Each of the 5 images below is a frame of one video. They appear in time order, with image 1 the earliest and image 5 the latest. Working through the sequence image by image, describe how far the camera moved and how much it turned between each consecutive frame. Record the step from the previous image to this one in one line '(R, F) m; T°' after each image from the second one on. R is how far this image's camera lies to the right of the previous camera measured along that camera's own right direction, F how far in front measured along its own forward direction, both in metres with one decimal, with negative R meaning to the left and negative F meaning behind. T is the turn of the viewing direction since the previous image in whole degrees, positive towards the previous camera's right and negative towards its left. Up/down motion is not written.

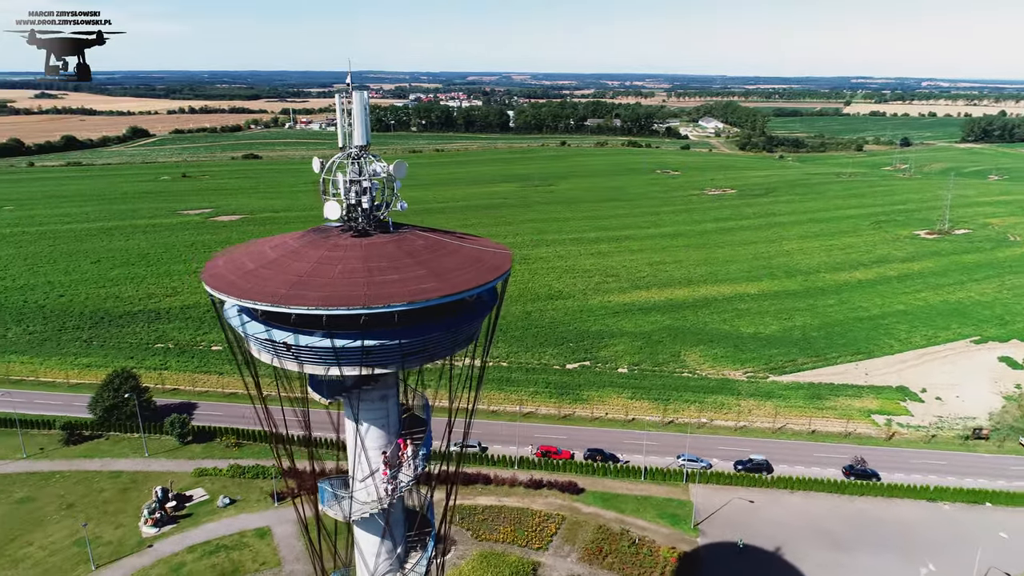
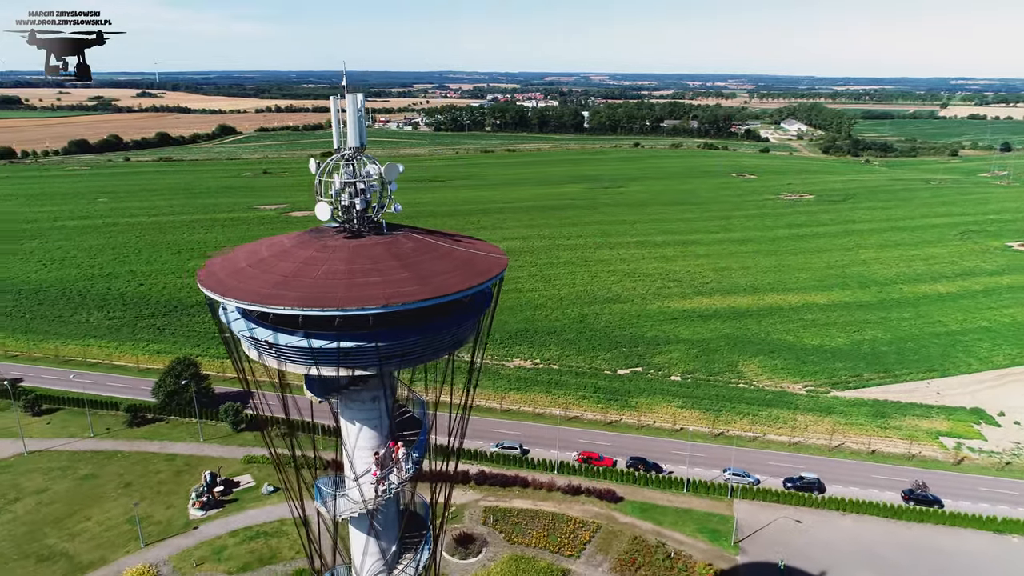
(+1.2, +0.2) m; -6°
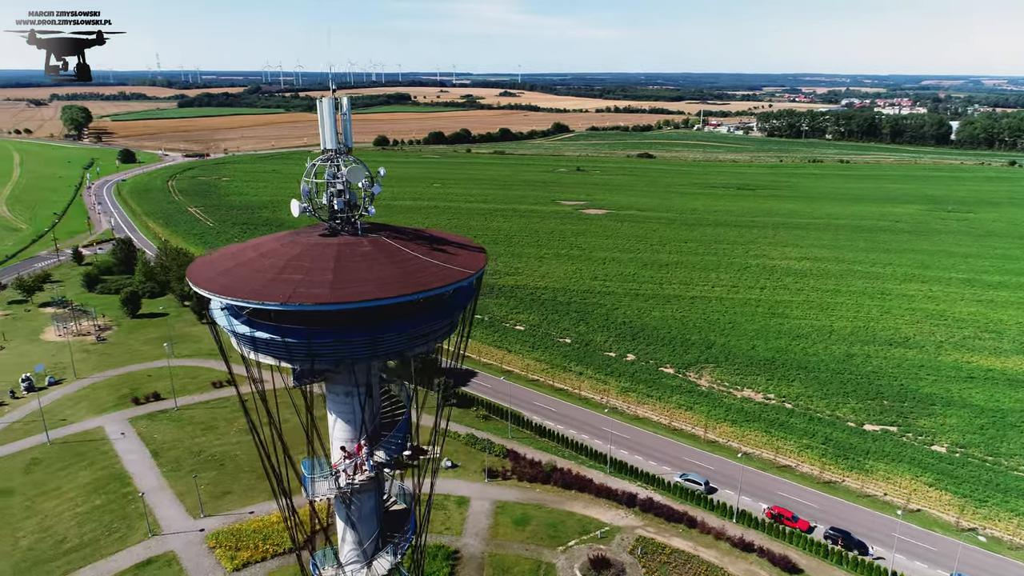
(+4.8, +1.8) m; -25°
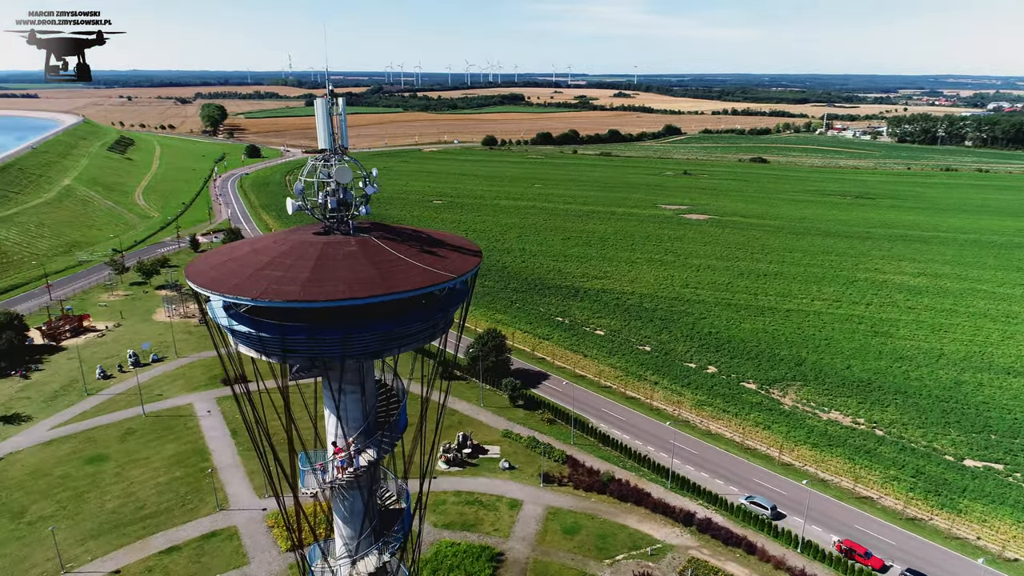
(+1.8, +0.4) m; -9°
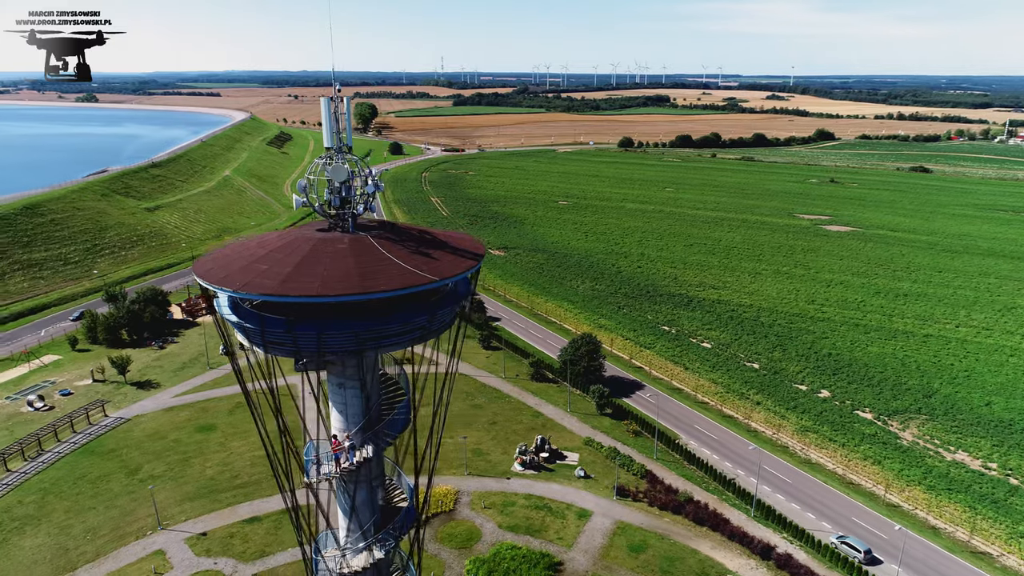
(+2.1, +0.5) m; -11°
